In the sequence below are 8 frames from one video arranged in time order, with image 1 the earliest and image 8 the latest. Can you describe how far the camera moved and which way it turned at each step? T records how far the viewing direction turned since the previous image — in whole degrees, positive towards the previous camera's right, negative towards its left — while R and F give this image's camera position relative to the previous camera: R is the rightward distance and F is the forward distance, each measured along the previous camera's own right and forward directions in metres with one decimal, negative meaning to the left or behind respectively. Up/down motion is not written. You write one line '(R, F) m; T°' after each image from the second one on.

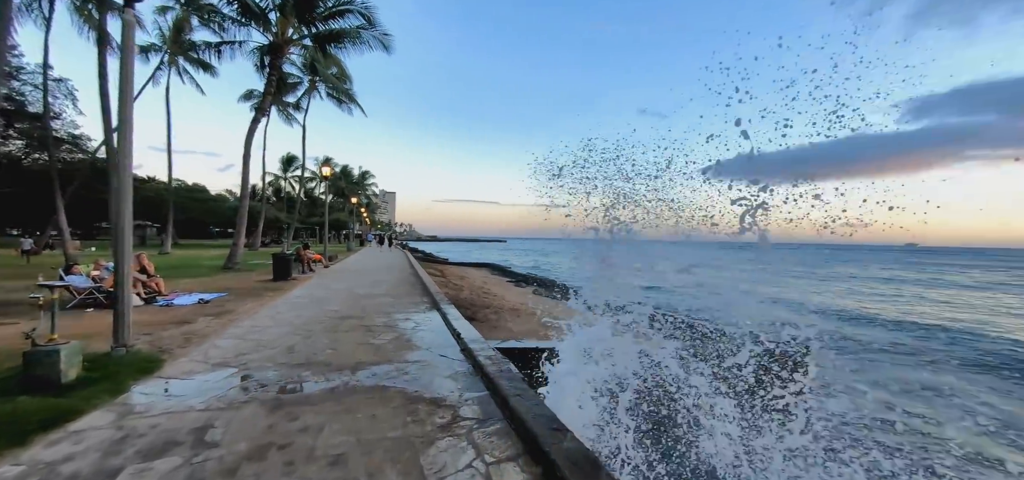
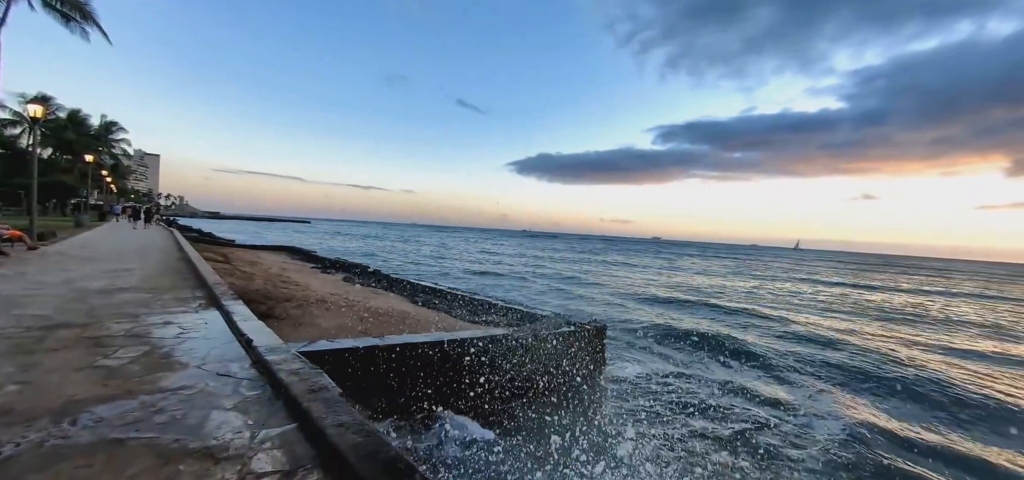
(0.0, +0.3) m; +26°
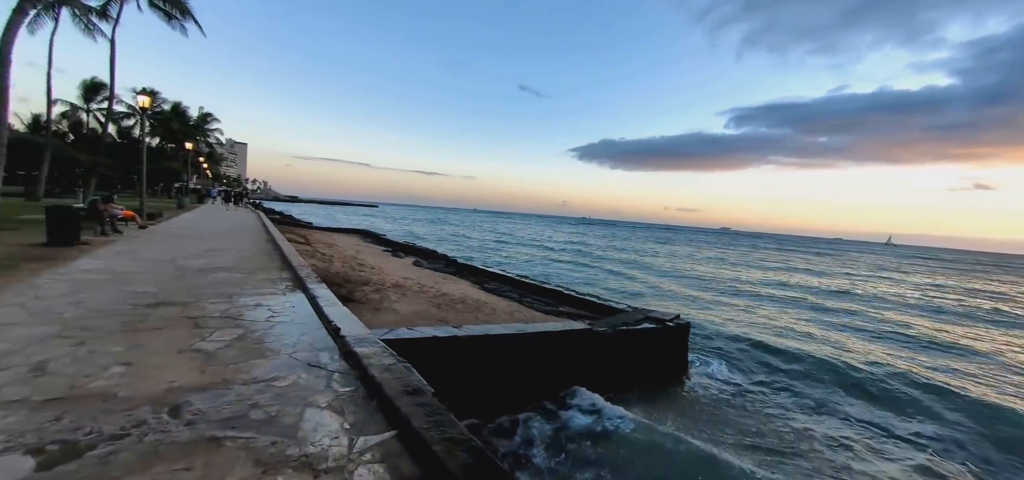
(-0.6, +0.6) m; -8°
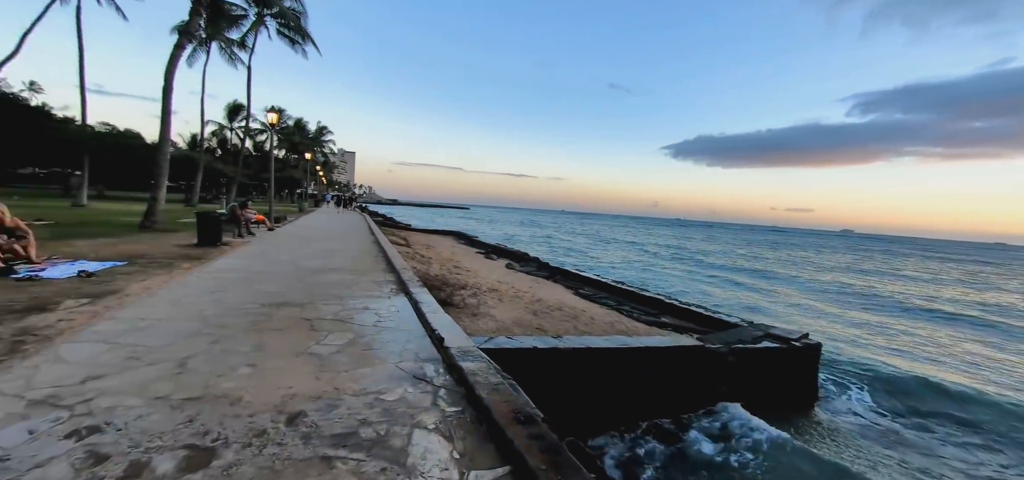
(-0.4, +0.5) m; -12°
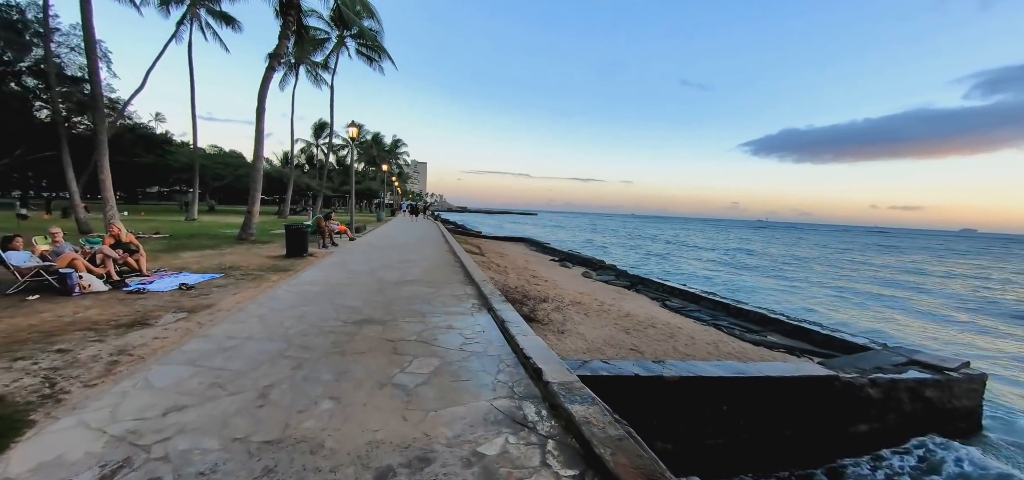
(-0.4, +0.6) m; -9°
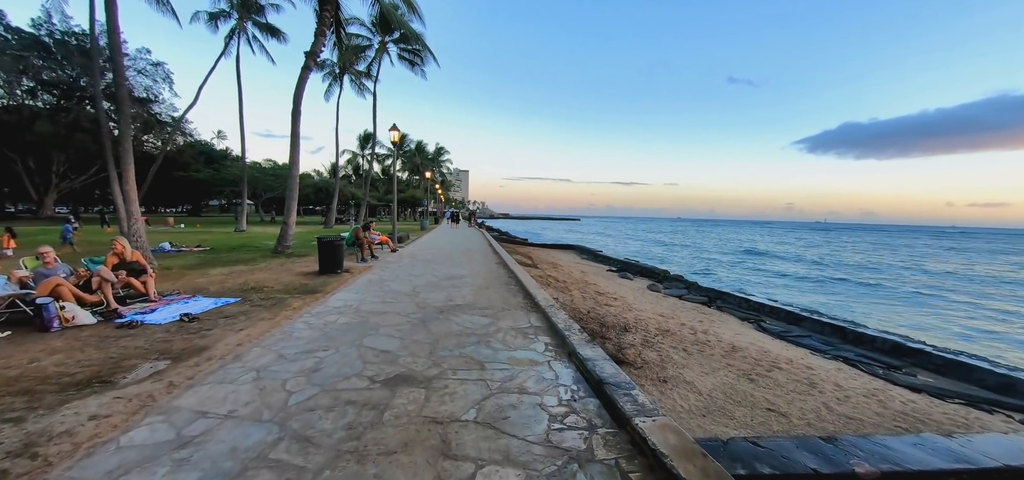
(-0.5, +1.5) m; -6°
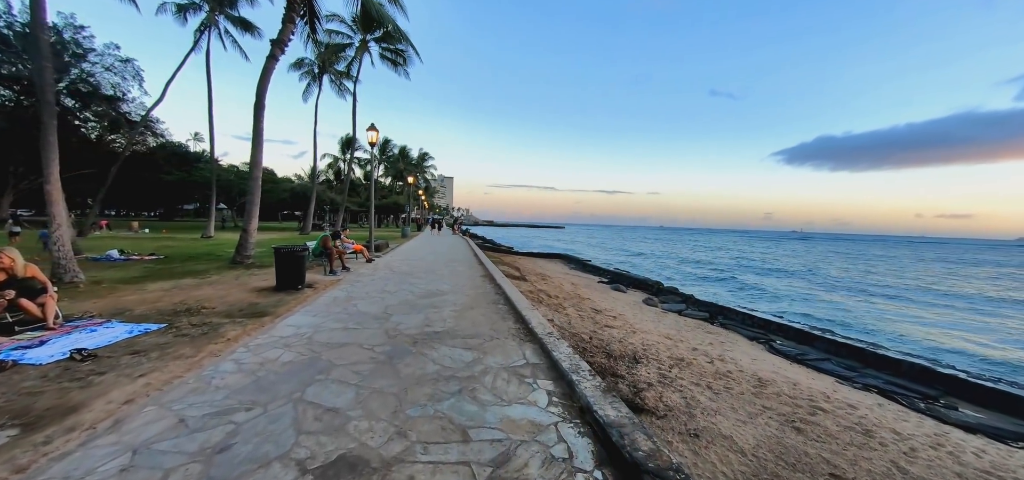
(-0.1, +1.0) m; +2°
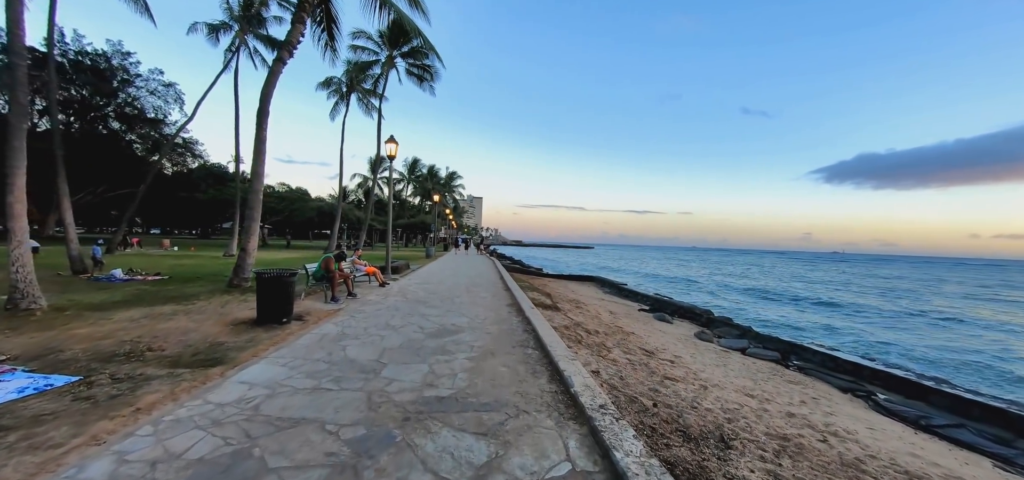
(-0.1, +1.4) m; -4°
